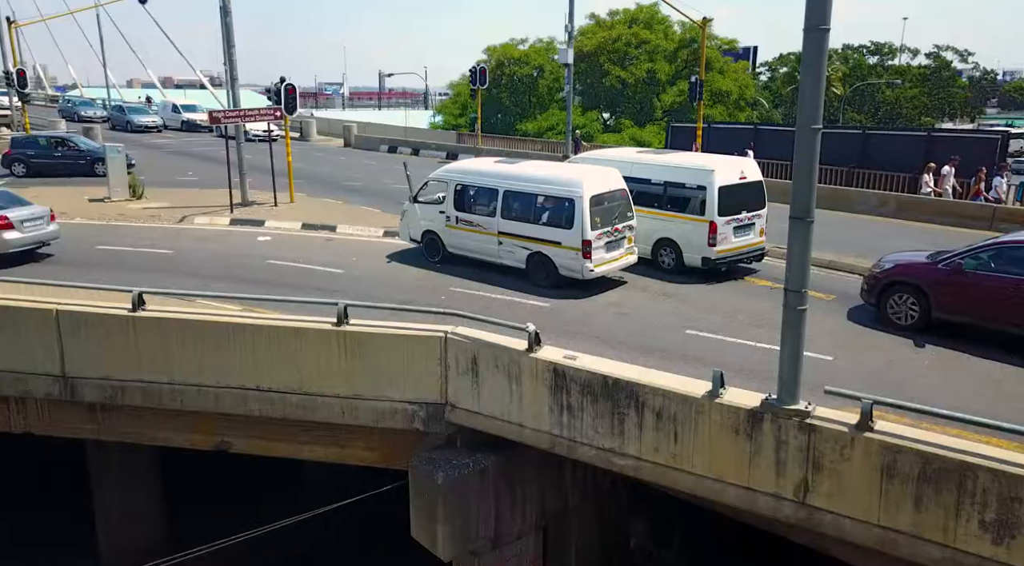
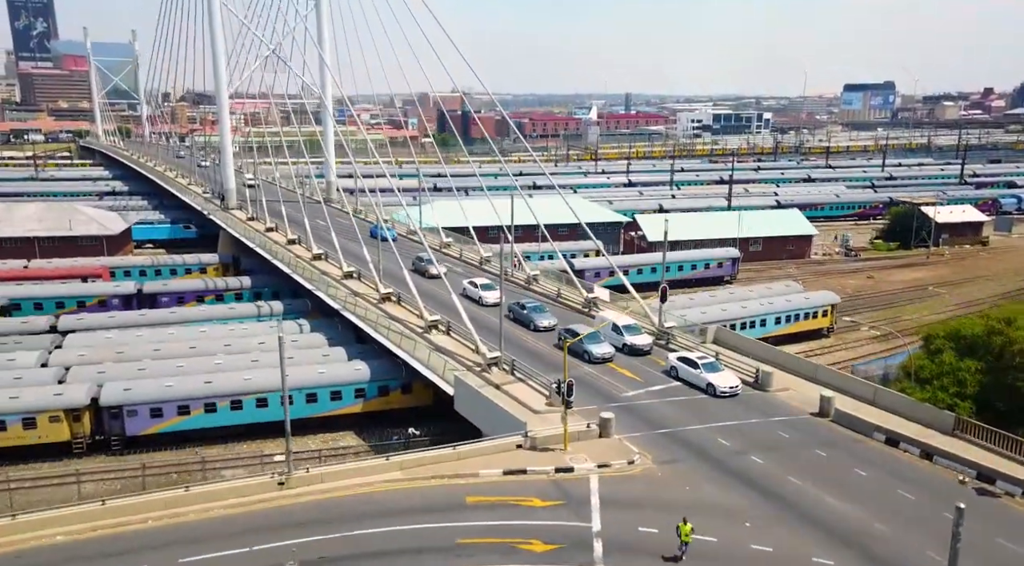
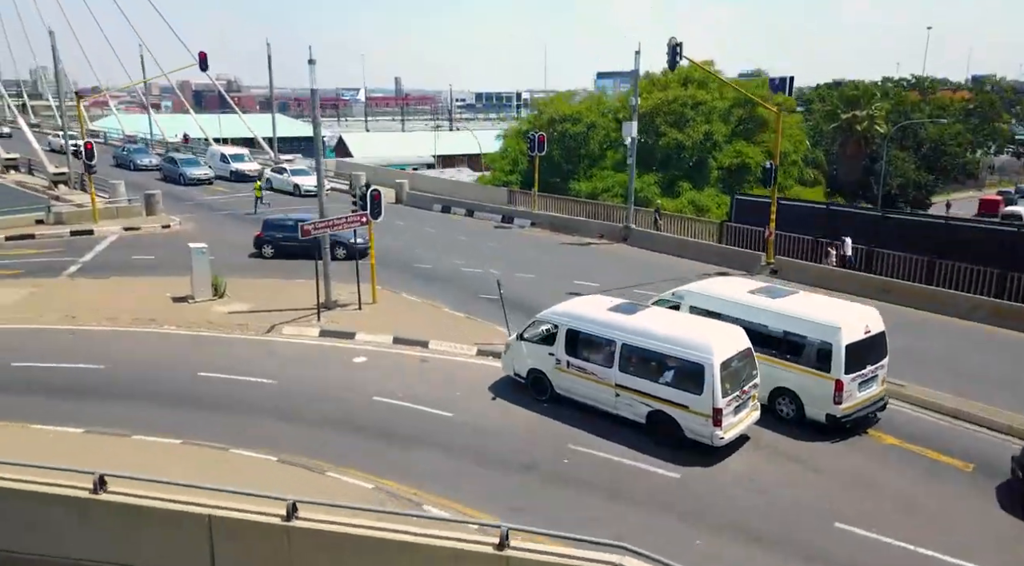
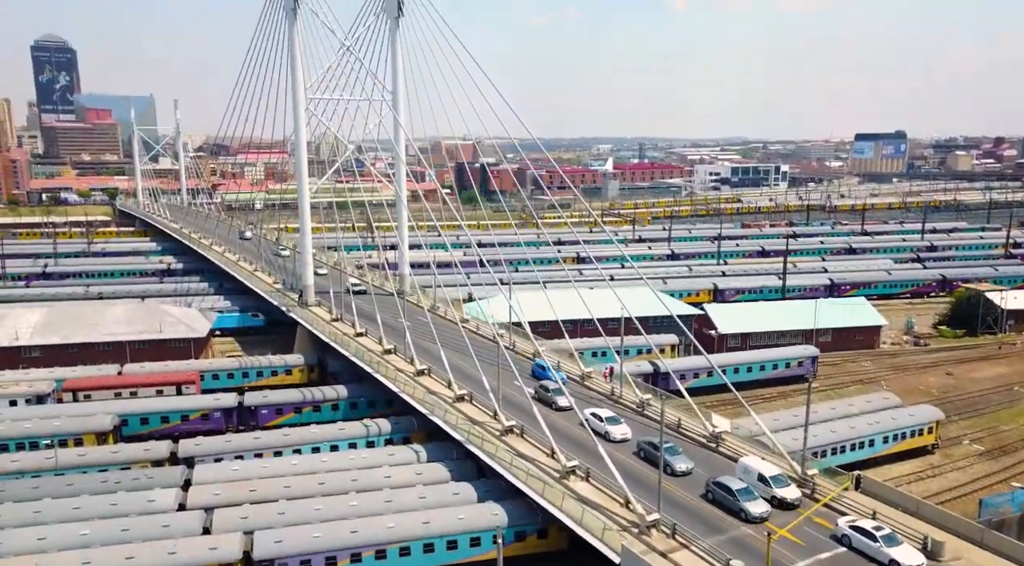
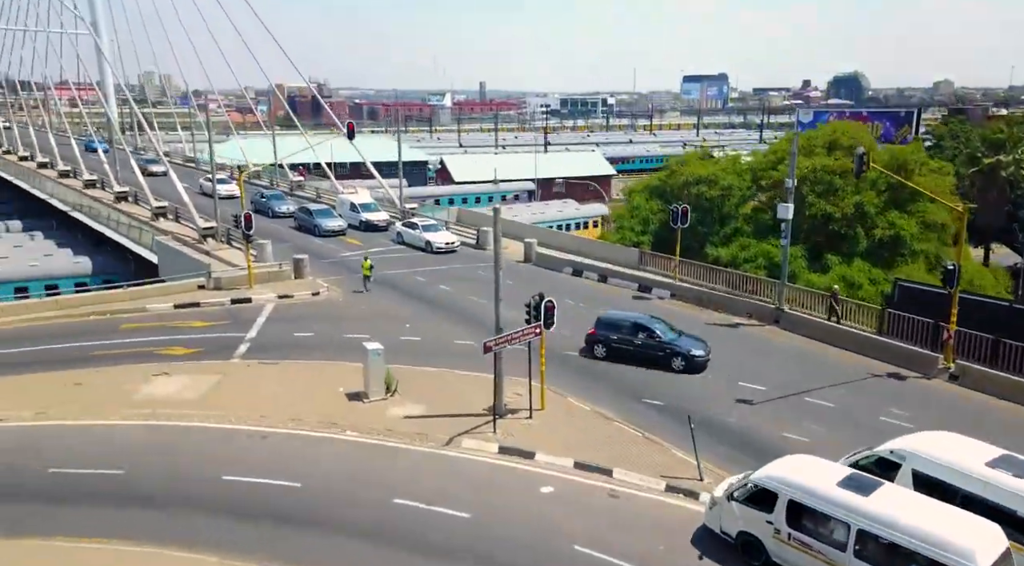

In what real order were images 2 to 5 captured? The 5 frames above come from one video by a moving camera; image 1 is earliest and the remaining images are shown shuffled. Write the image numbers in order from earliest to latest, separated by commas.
3, 5, 2, 4
